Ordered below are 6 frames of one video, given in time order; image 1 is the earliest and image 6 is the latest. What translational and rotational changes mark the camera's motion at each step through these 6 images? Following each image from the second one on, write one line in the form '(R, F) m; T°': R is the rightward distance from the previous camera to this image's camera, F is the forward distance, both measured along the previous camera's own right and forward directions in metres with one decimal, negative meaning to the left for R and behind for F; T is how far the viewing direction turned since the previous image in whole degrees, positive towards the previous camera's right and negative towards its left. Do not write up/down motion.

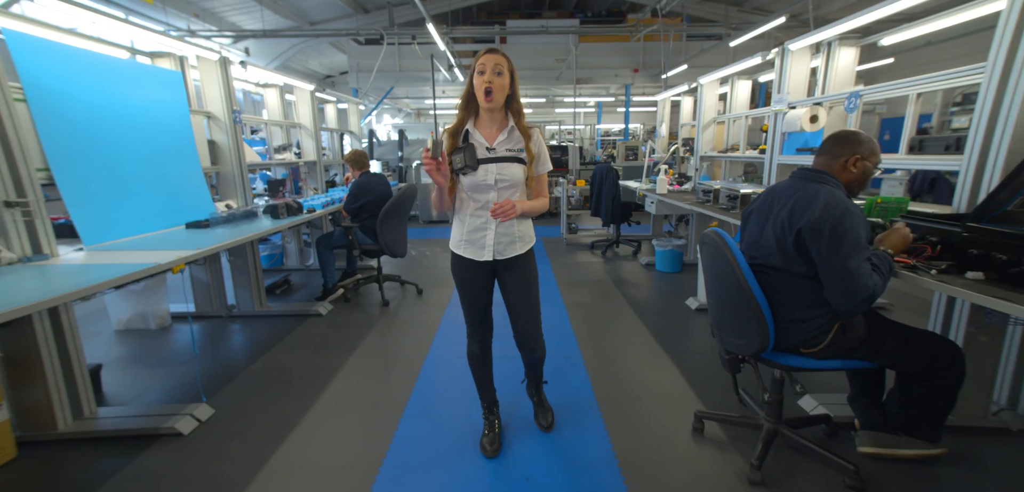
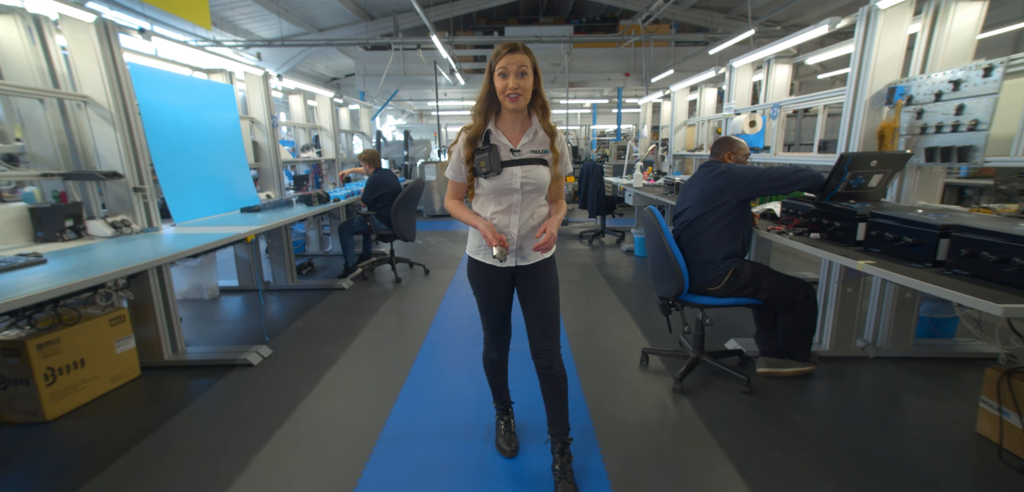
(+0.1, -0.6) m; 0°
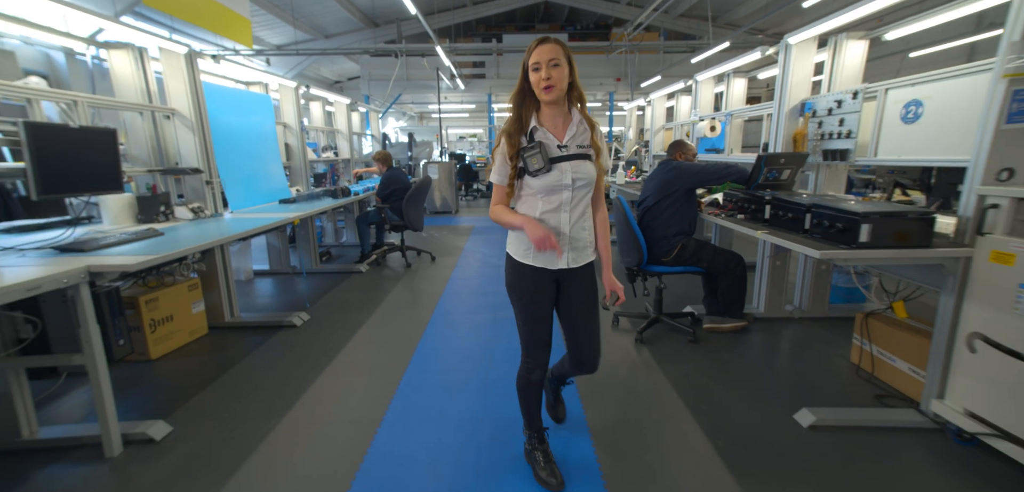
(0.0, -0.6) m; 0°
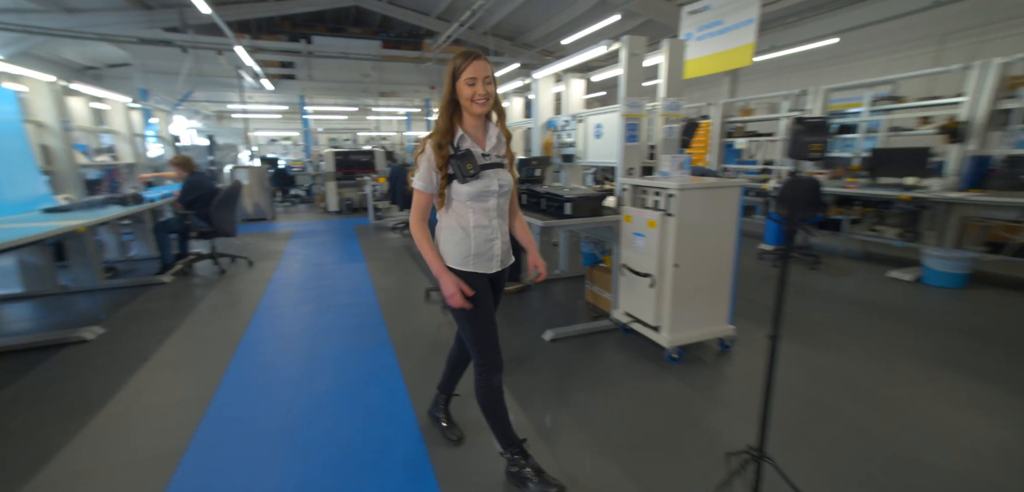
(+0.1, -0.6) m; +22°
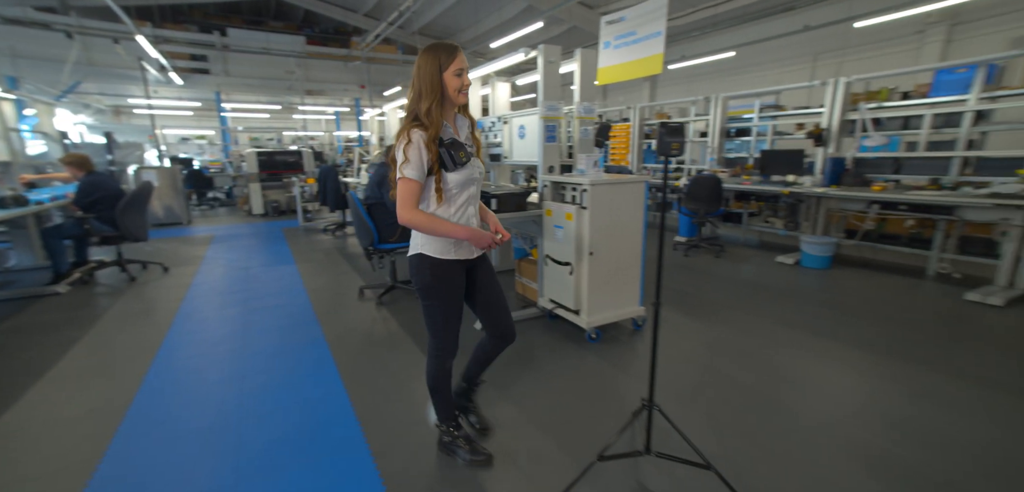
(+0.1, -0.1) m; +8°
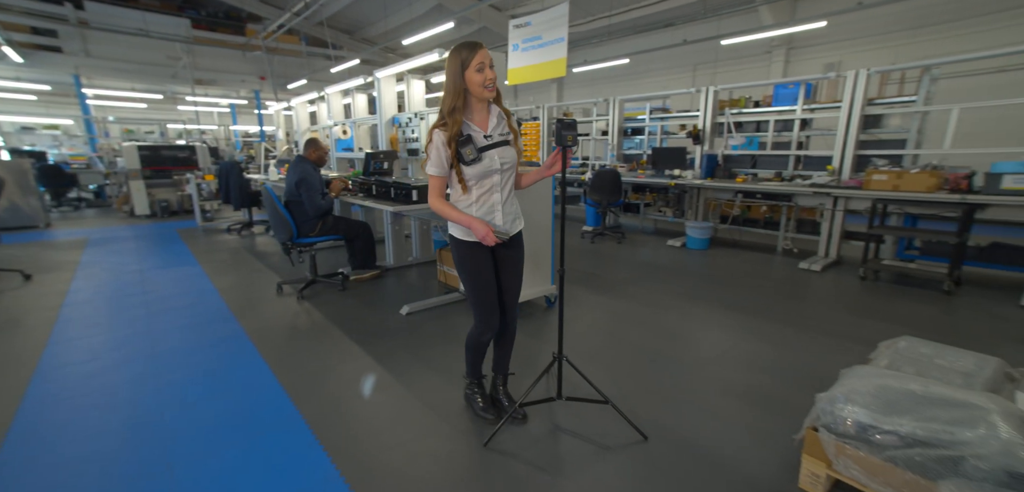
(0.0, -0.2) m; +11°
